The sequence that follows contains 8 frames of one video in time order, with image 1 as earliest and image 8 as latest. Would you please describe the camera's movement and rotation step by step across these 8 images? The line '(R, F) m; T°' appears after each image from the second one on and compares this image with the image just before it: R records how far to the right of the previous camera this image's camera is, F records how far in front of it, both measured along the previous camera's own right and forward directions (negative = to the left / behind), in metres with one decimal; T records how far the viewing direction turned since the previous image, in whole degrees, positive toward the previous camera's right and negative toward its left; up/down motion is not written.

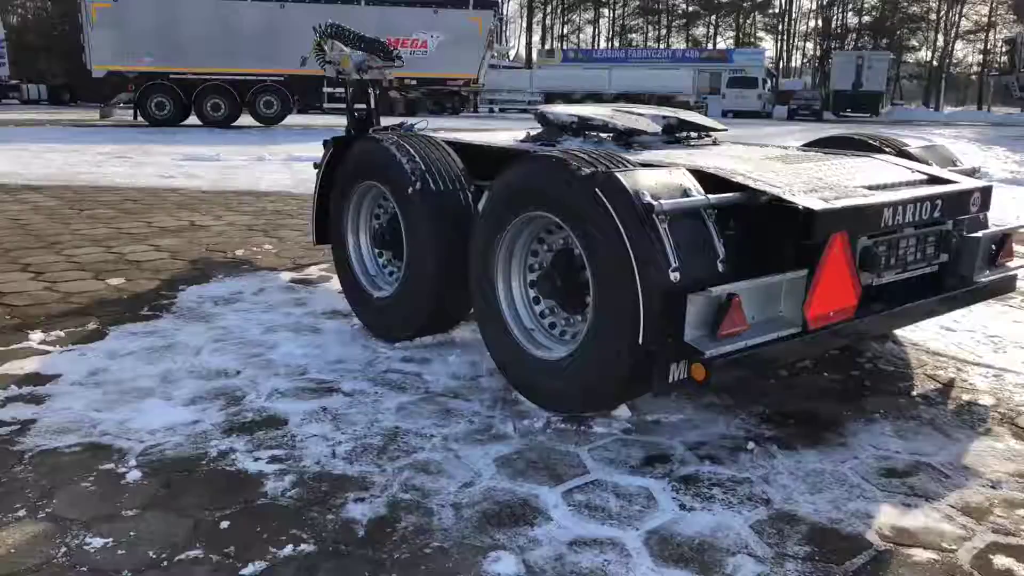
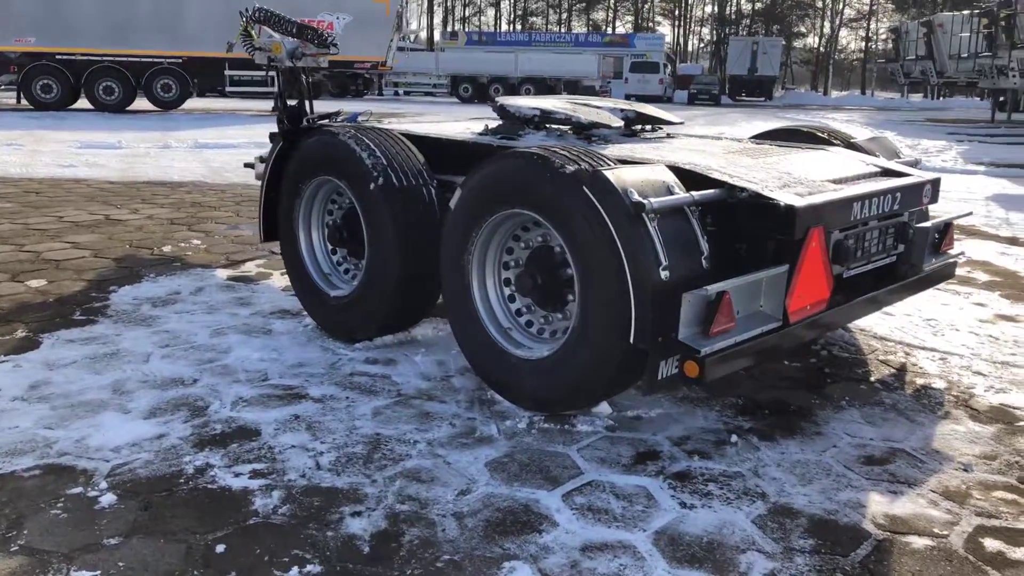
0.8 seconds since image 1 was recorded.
(-0.3, +0.1) m; +6°
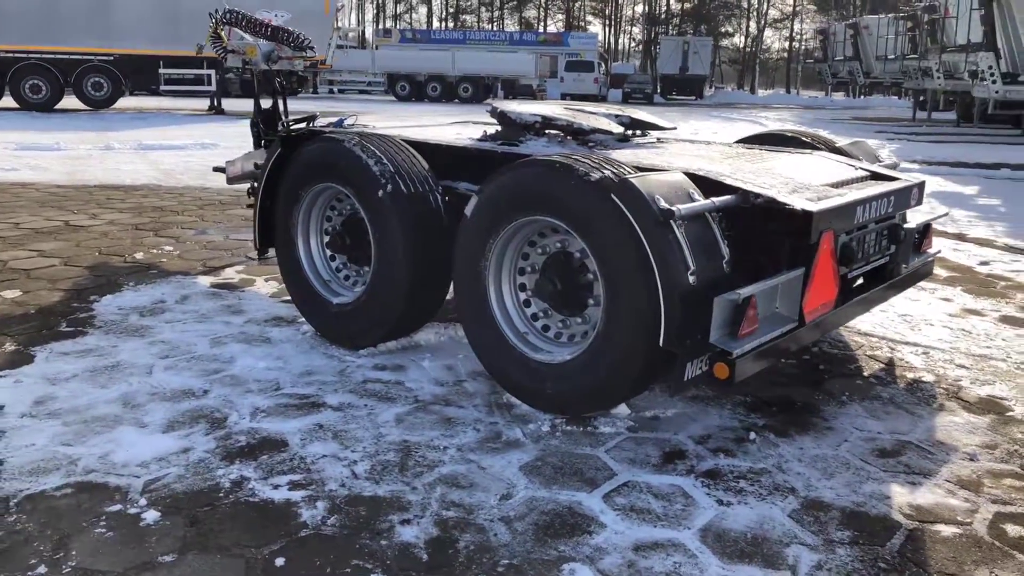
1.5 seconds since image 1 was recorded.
(-0.3, 0.0) m; +4°
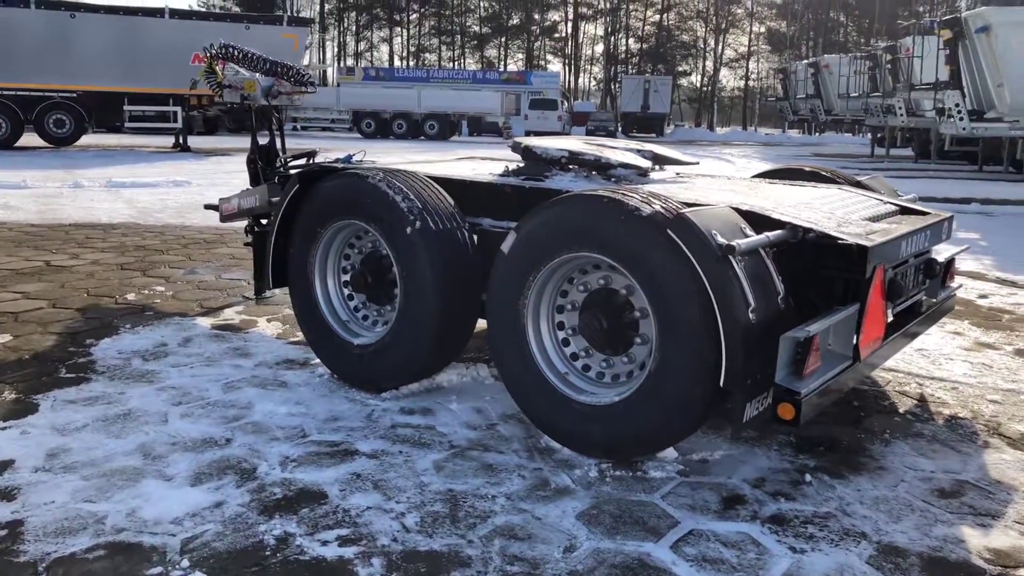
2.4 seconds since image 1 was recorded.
(-0.3, +0.1) m; +3°
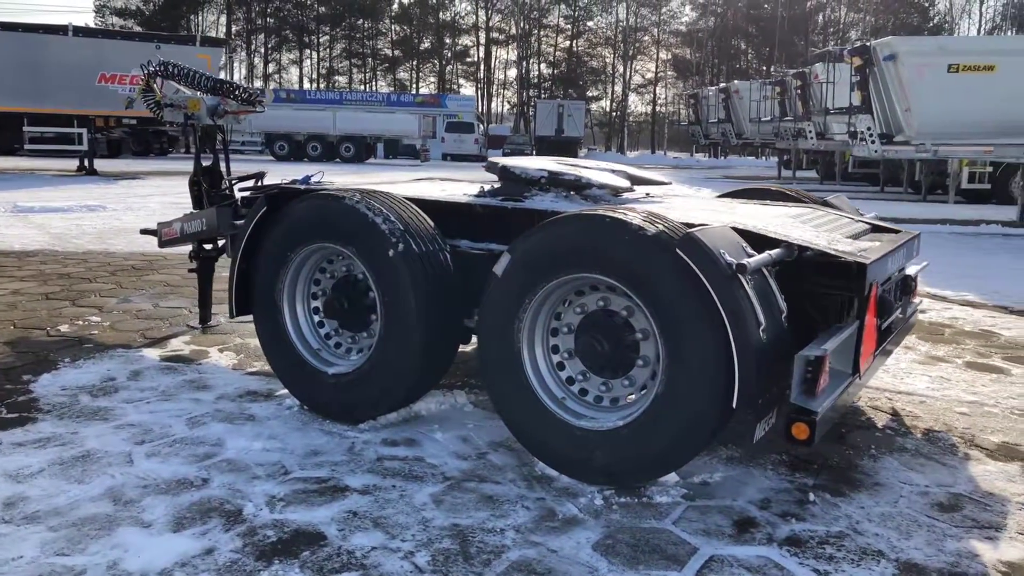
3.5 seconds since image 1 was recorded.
(-0.3, +0.1) m; +6°
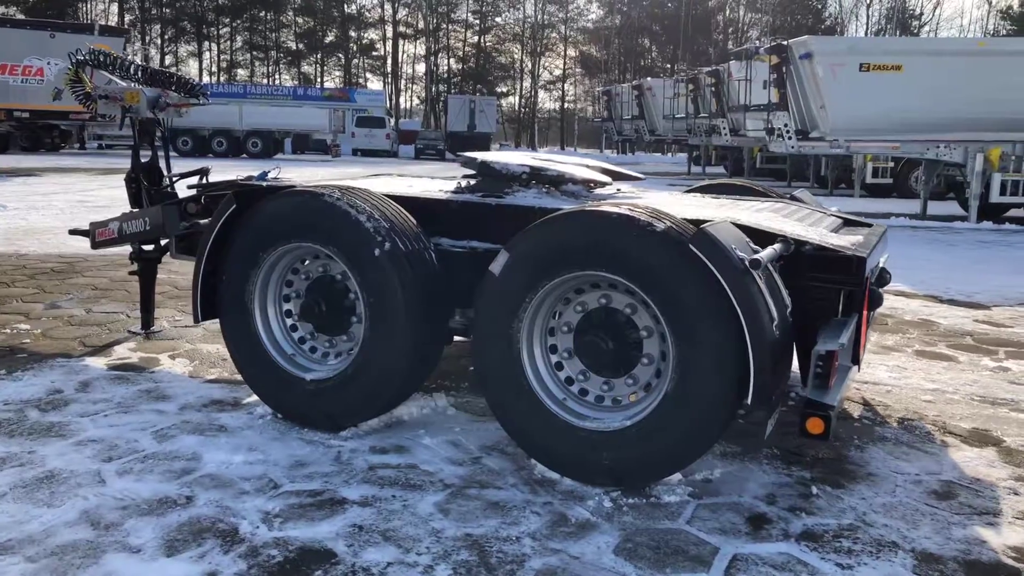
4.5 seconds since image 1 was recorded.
(-0.3, +0.1) m; +6°
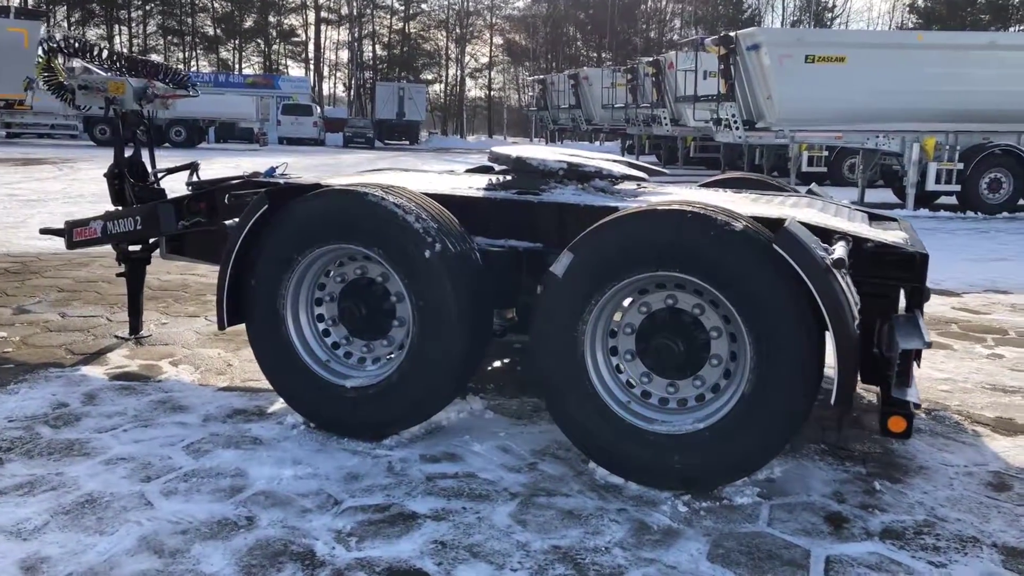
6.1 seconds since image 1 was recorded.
(-0.5, +0.1) m; +5°
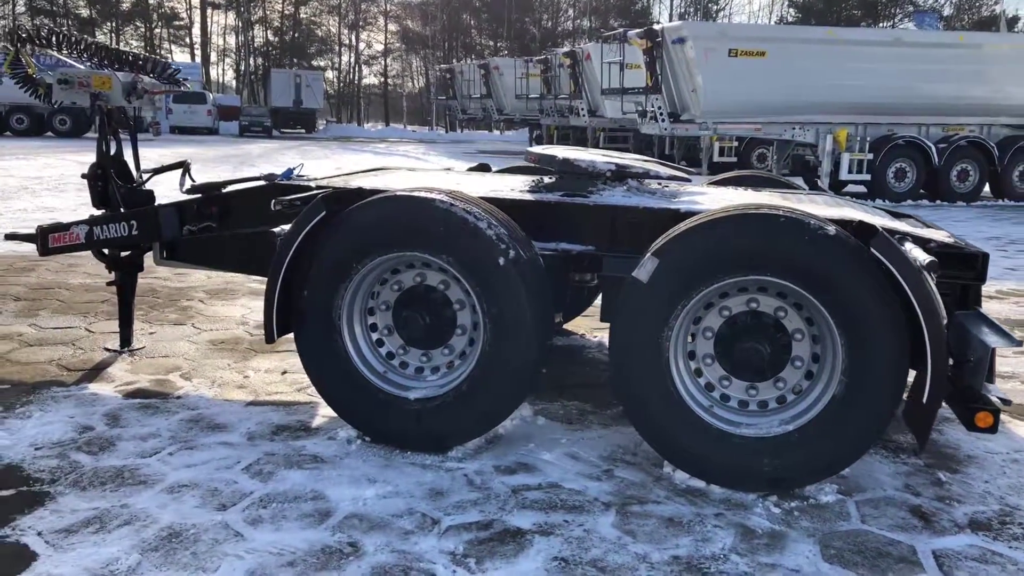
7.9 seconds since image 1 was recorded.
(-0.7, +0.1) m; +7°
